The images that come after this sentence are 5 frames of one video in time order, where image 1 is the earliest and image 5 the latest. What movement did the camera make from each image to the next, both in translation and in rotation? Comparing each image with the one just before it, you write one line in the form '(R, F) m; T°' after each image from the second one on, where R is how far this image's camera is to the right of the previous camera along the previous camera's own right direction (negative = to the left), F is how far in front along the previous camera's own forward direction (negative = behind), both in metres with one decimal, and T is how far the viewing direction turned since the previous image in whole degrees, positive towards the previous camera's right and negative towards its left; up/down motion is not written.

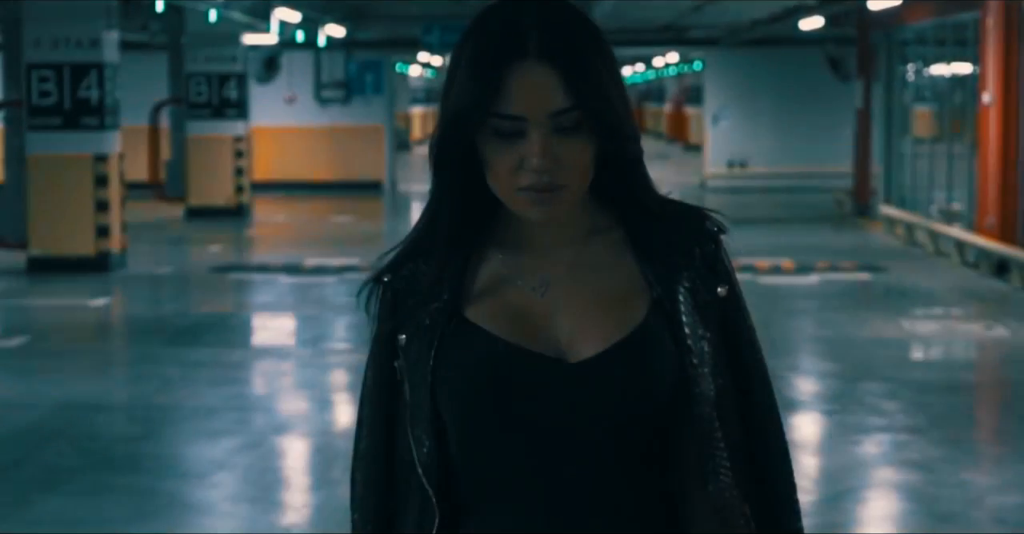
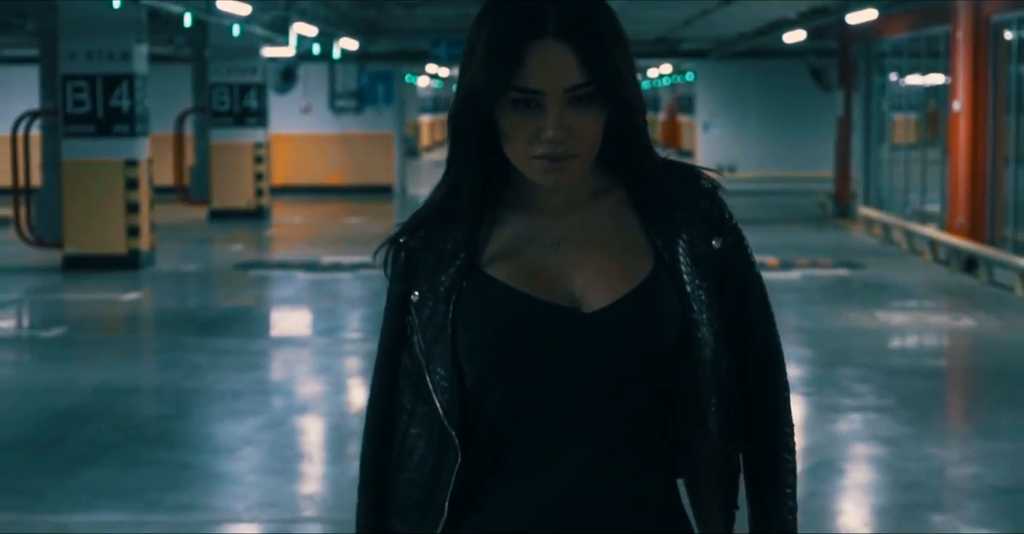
(0.0, -0.8) m; 0°
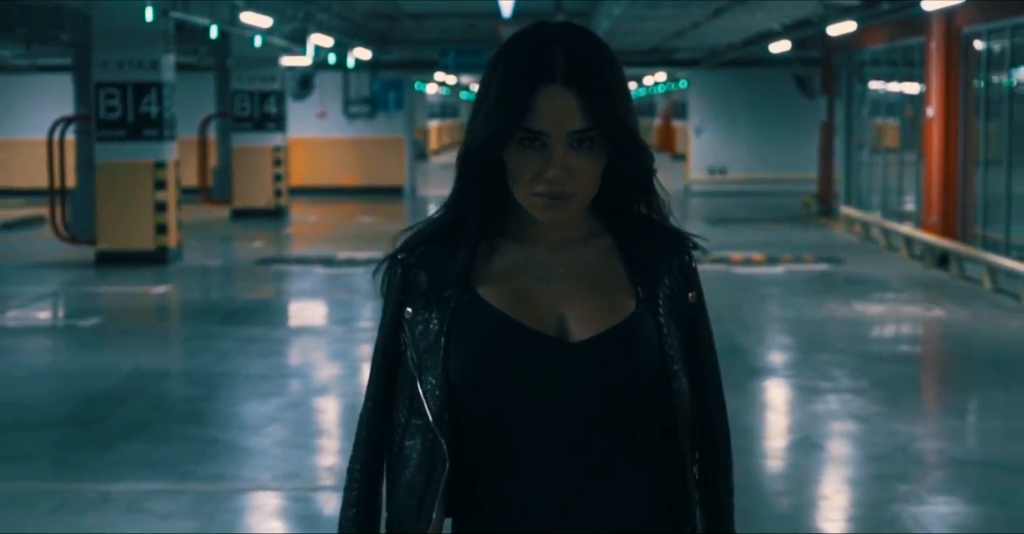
(0.0, -0.8) m; 0°
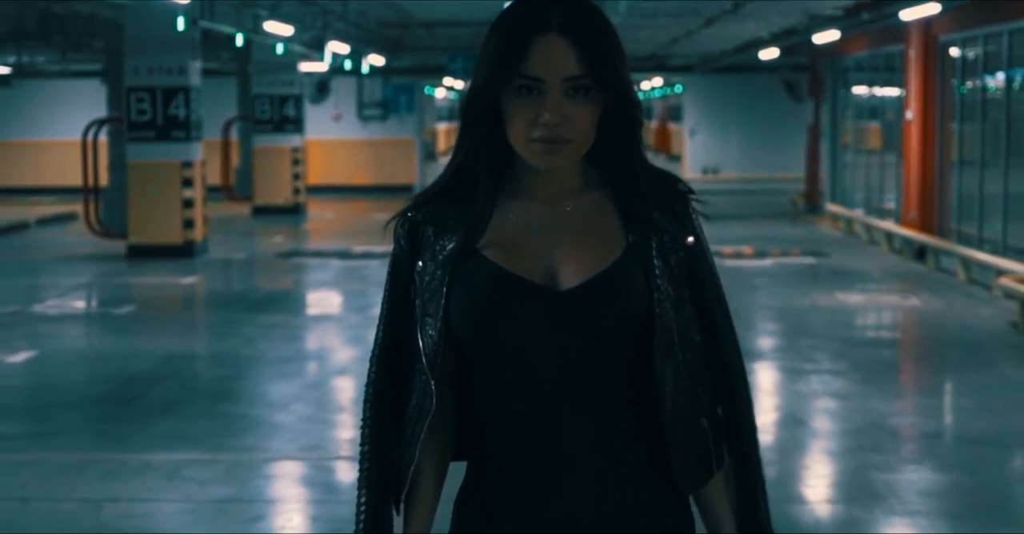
(0.0, -0.9) m; 0°
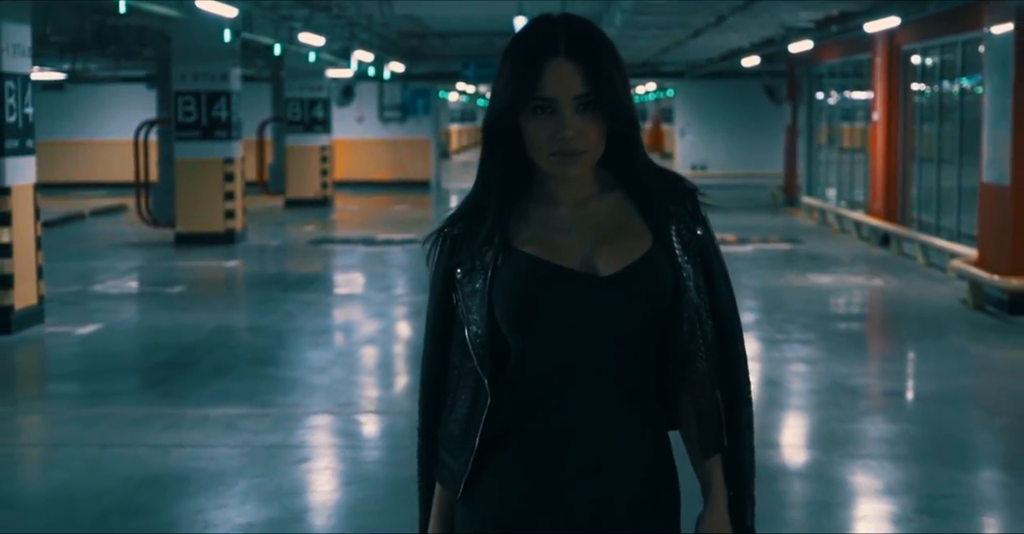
(-0.1, -1.6) m; 0°
